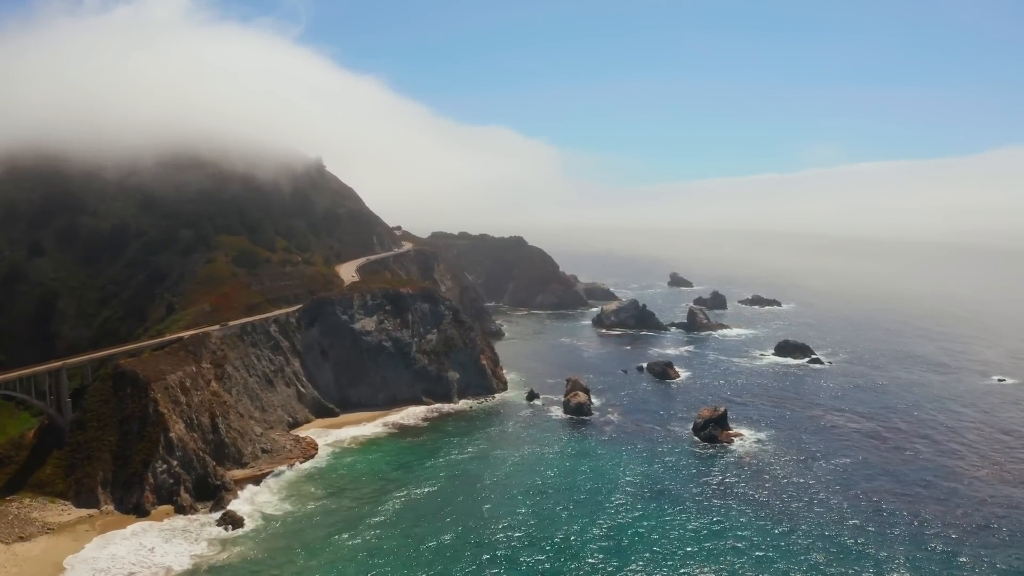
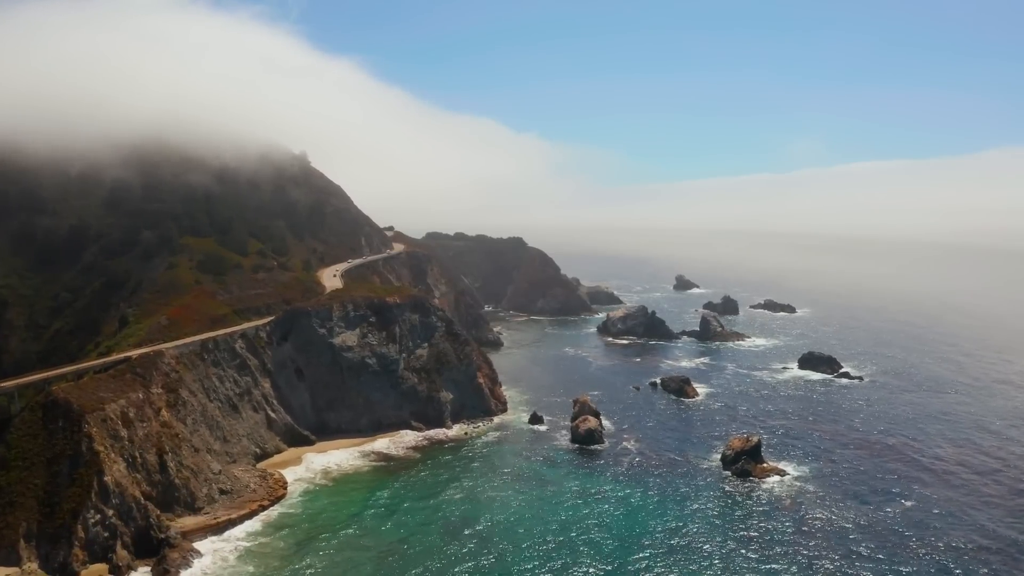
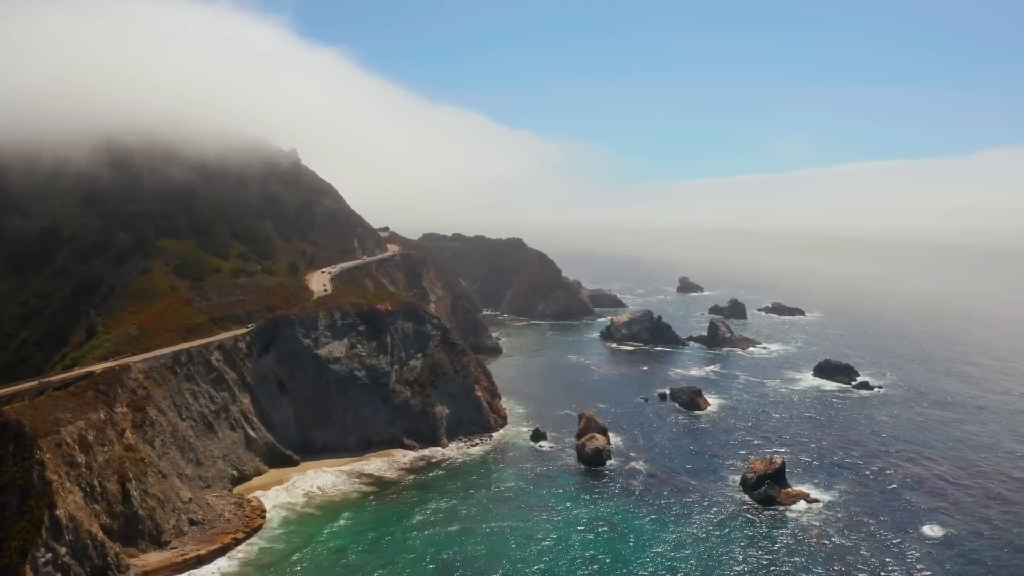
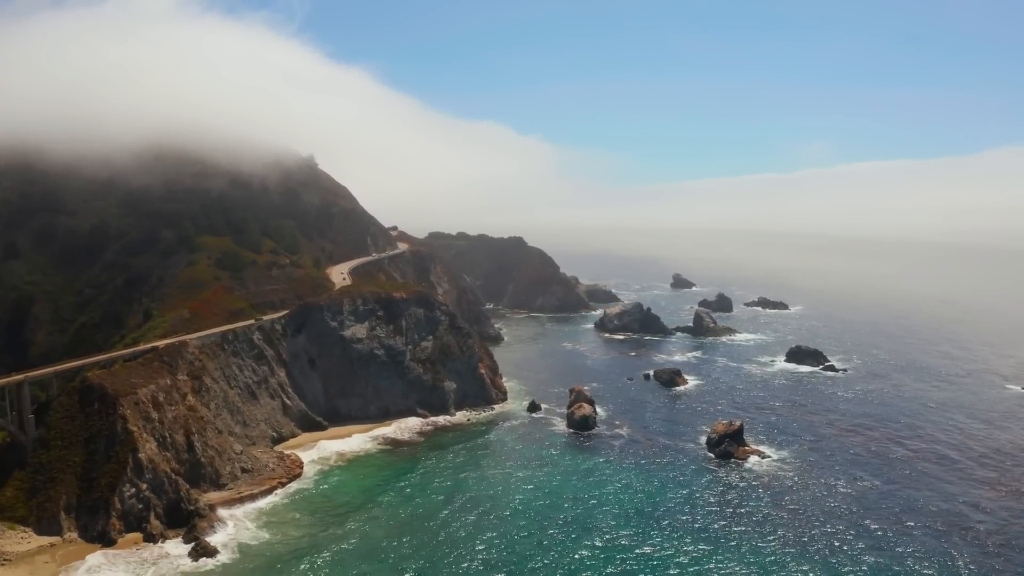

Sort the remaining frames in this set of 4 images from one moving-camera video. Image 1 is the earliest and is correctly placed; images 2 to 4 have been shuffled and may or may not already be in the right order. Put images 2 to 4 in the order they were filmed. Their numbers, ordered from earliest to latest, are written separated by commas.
4, 2, 3
